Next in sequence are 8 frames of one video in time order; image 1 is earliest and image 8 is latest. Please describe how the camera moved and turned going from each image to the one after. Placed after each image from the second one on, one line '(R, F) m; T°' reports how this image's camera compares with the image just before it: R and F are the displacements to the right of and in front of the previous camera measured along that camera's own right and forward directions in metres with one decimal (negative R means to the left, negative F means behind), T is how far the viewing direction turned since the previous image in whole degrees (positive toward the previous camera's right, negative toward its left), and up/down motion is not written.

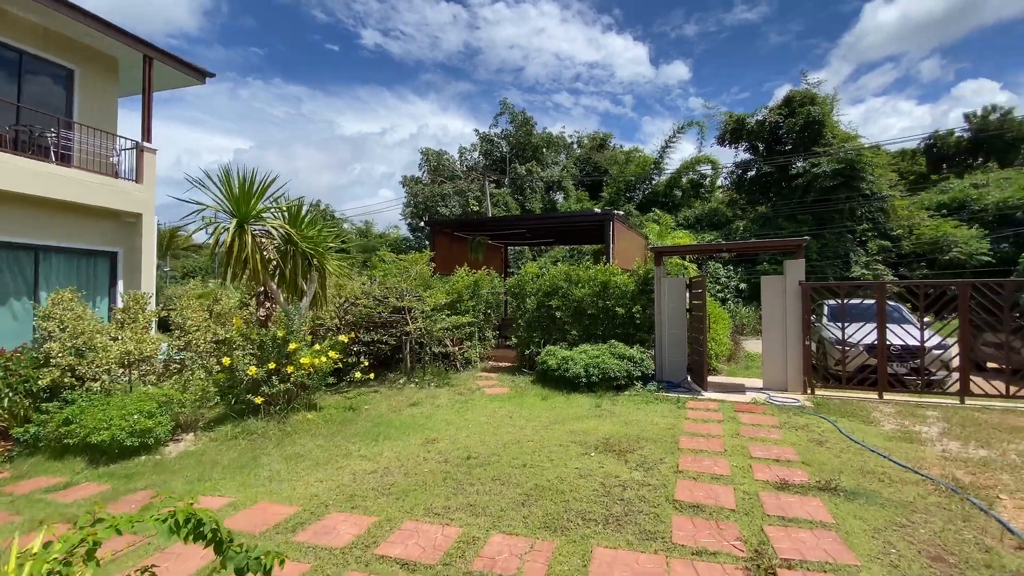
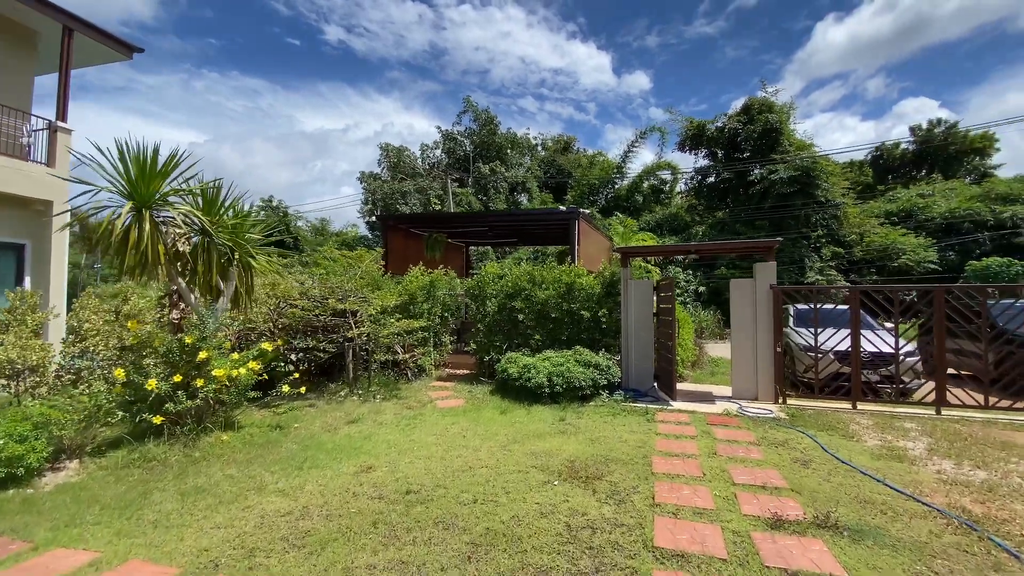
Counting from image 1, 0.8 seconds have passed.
(+0.1, +0.6) m; +4°
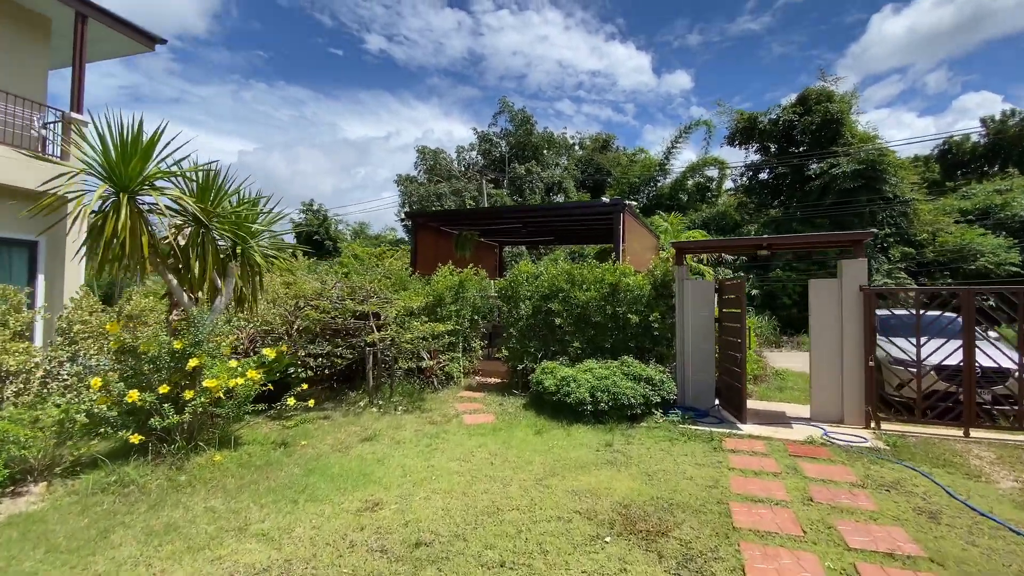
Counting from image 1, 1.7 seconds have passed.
(0.0, +0.8) m; -4°
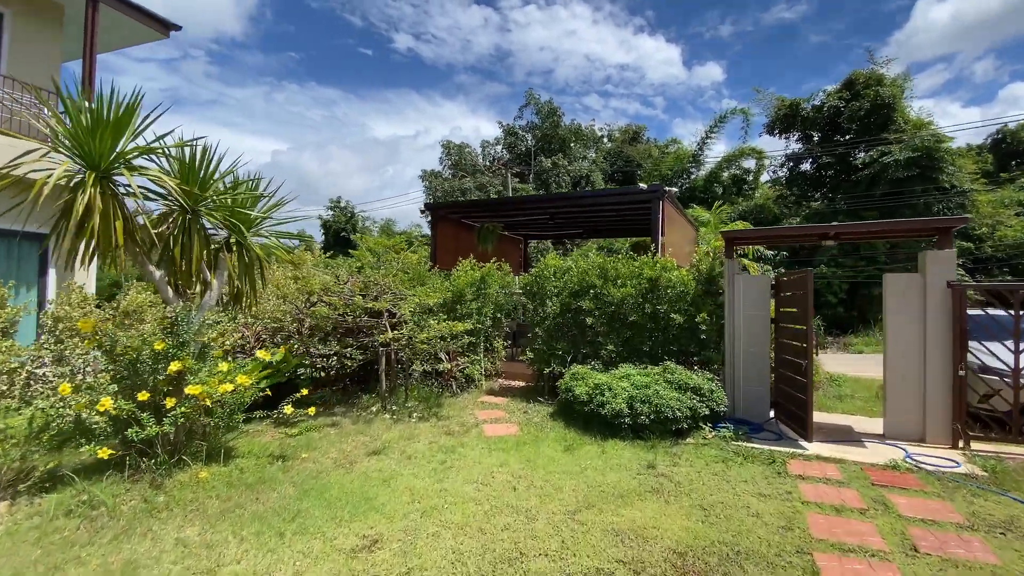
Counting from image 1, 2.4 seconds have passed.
(0.0, +0.6) m; -3°
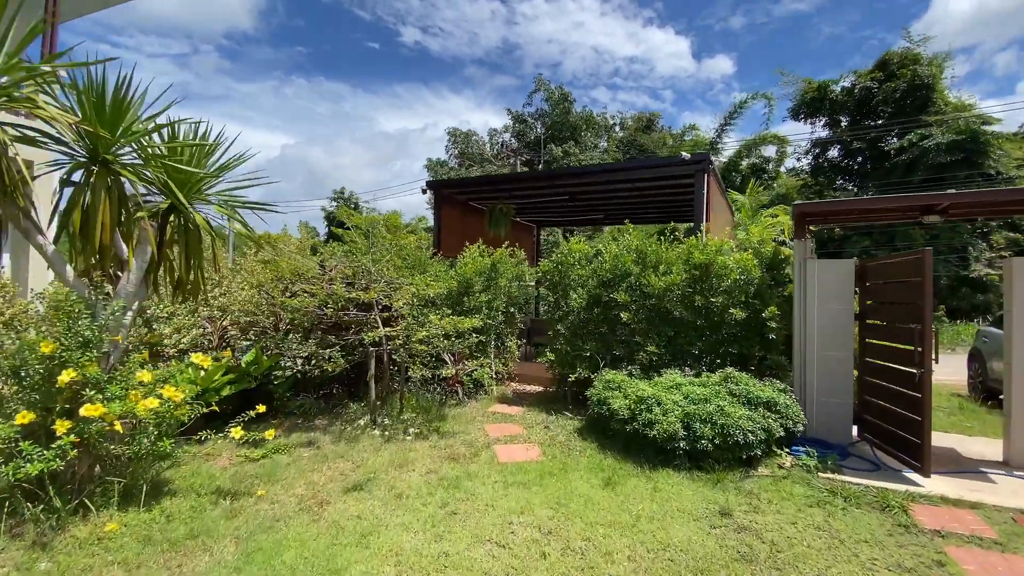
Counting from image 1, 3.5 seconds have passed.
(-0.1, +1.0) m; -1°
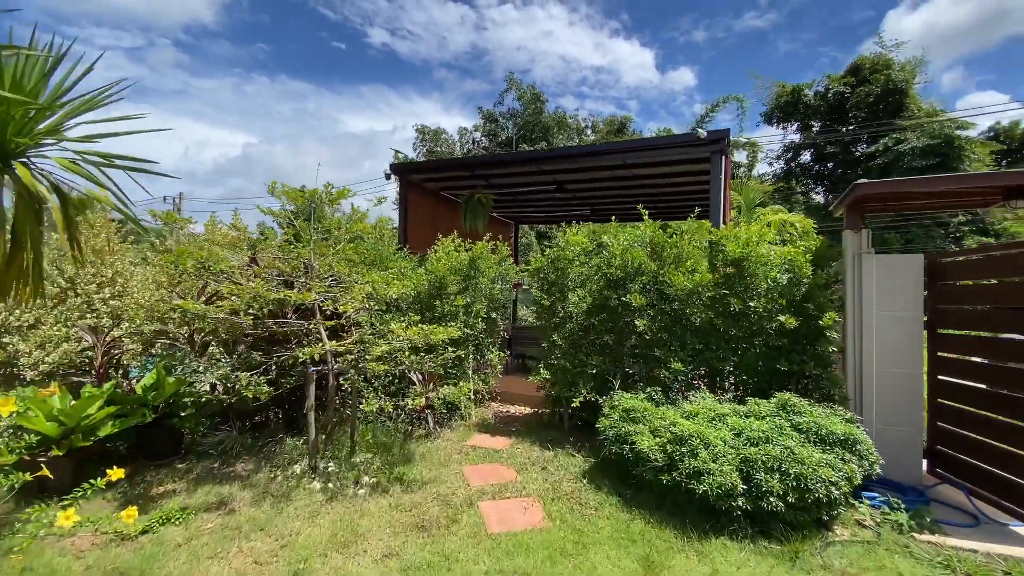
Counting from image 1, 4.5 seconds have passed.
(-0.1, +1.0) m; +4°
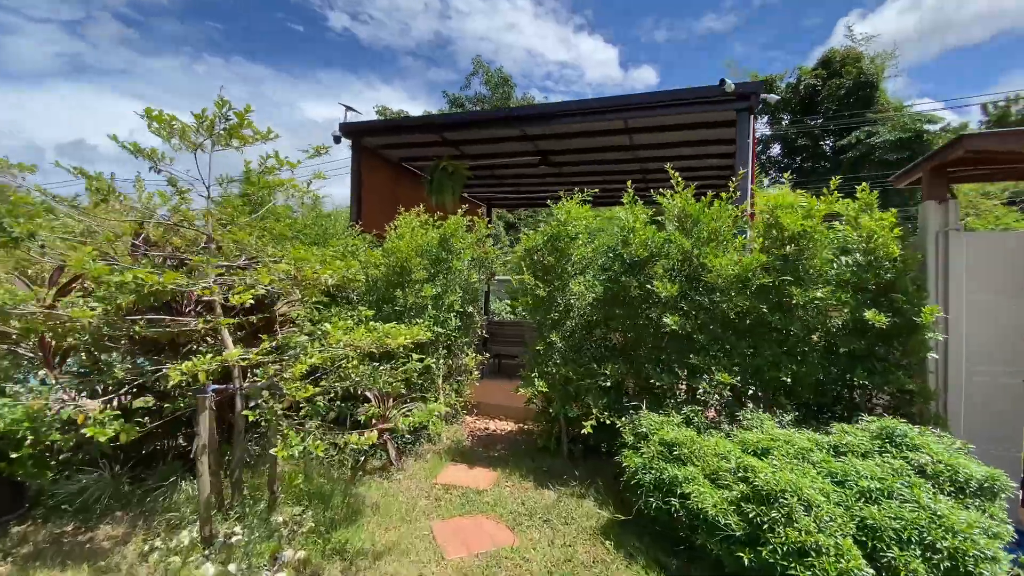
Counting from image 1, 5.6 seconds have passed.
(-0.1, +1.0) m; +4°
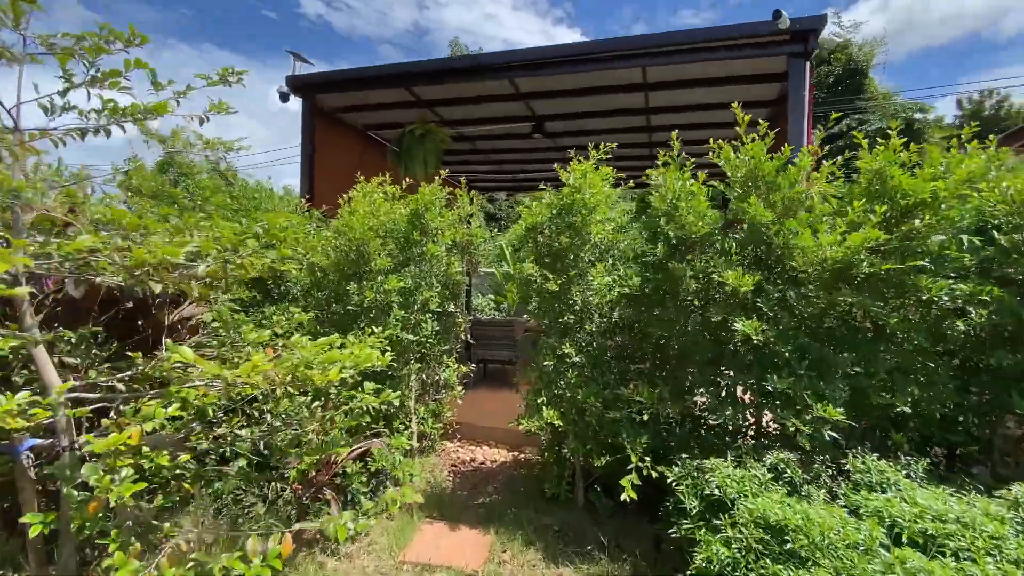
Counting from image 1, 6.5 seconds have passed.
(-0.1, +0.9) m; +3°
